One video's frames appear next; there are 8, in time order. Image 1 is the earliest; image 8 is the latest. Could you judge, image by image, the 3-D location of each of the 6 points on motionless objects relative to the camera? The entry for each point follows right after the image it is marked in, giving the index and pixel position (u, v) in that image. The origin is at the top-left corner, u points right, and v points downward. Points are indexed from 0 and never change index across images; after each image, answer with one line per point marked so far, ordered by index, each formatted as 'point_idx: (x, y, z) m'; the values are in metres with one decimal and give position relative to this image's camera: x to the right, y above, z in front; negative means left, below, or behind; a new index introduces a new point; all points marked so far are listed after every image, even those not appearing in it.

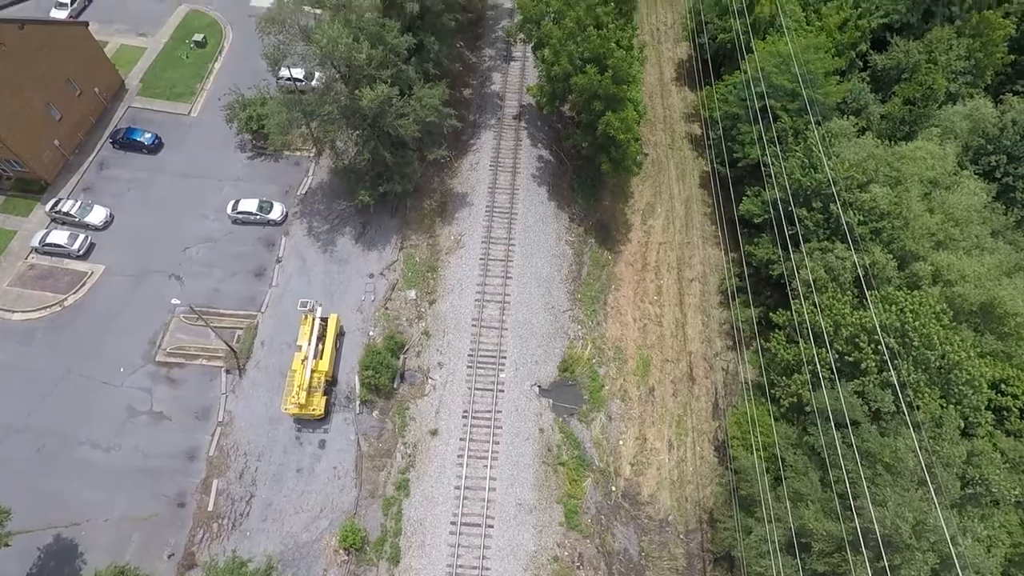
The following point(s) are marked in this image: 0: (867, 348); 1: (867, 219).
0: (+10.6, -1.9, +17.1) m
1: (+12.3, +2.4, +19.8) m
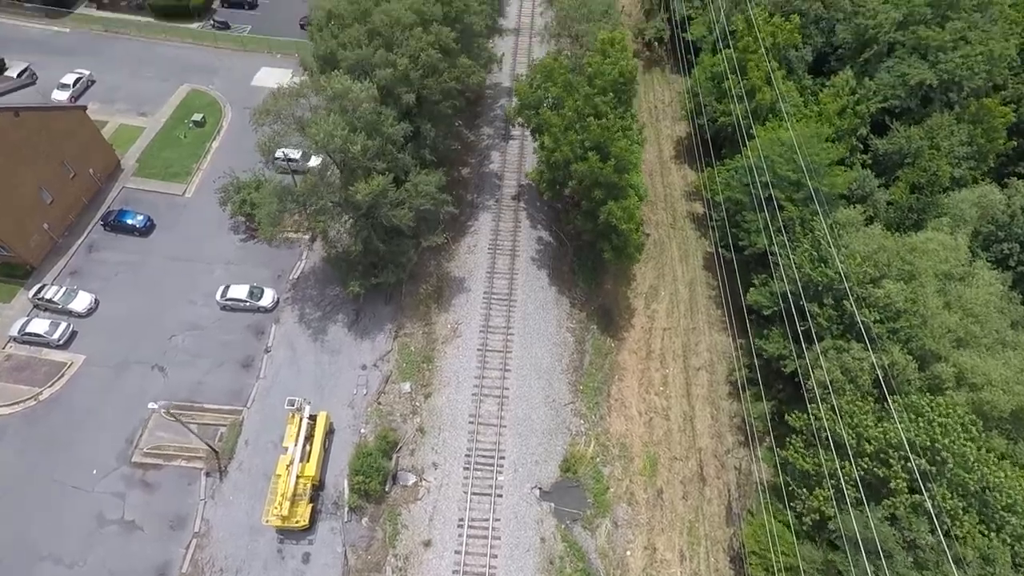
0: (+10.6, -4.9, +15.9) m
1: (+12.3, -0.9, +18.9) m
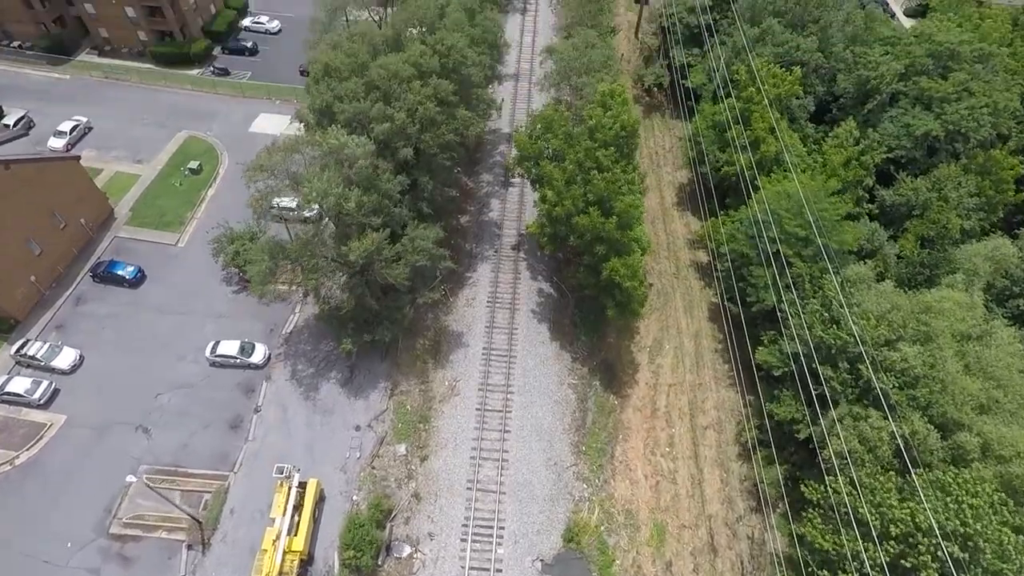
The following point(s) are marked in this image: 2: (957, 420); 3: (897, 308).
0: (+10.6, -6.8, +14.8) m
1: (+12.3, -2.9, +18.1) m
2: (+13.3, -3.9, +17.1) m
3: (+13.0, -0.7, +19.4) m
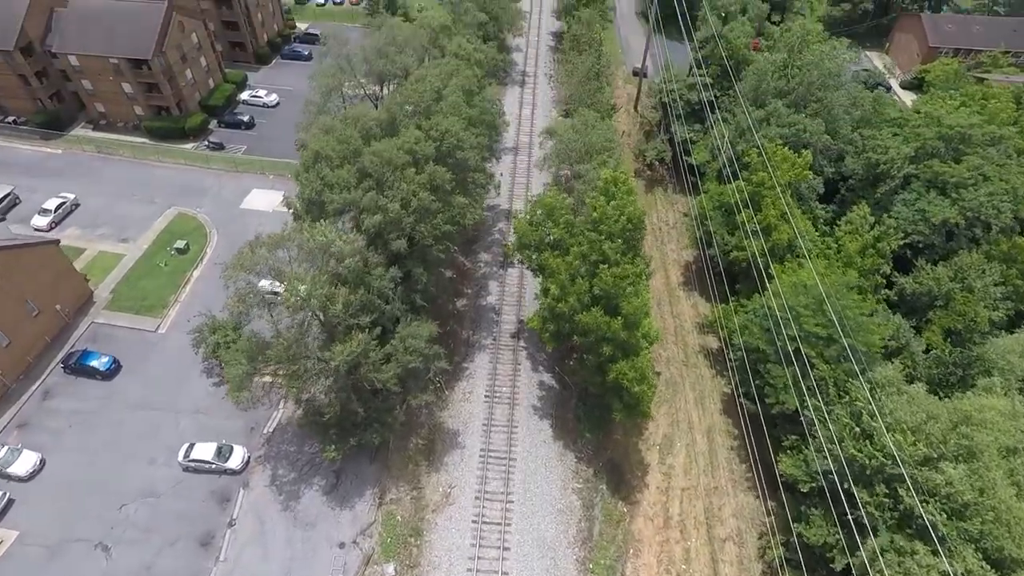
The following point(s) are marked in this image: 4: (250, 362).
0: (+10.6, -9.7, +12.5) m
1: (+12.3, -6.2, +16.2) m
2: (+13.3, -7.1, +15.1) m
3: (+13.0, -4.0, +17.6) m
4: (-9.0, -2.5, +19.7) m
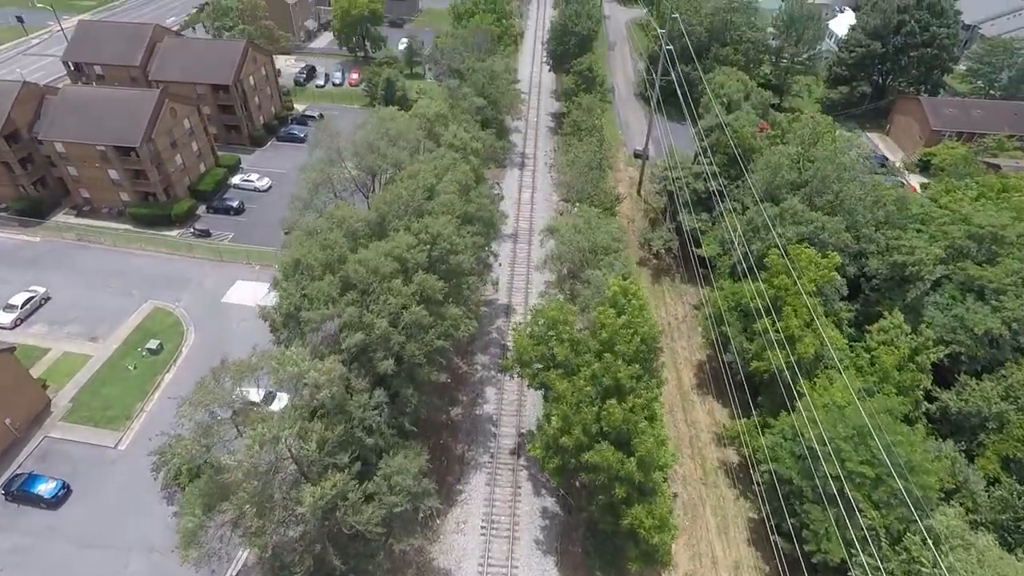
0: (+10.7, -12.9, +9.1) m
1: (+12.3, -9.8, +13.1) m
2: (+13.3, -10.5, +11.9) m
3: (+13.0, -7.8, +14.8) m
4: (-9.0, -6.5, +16.9) m
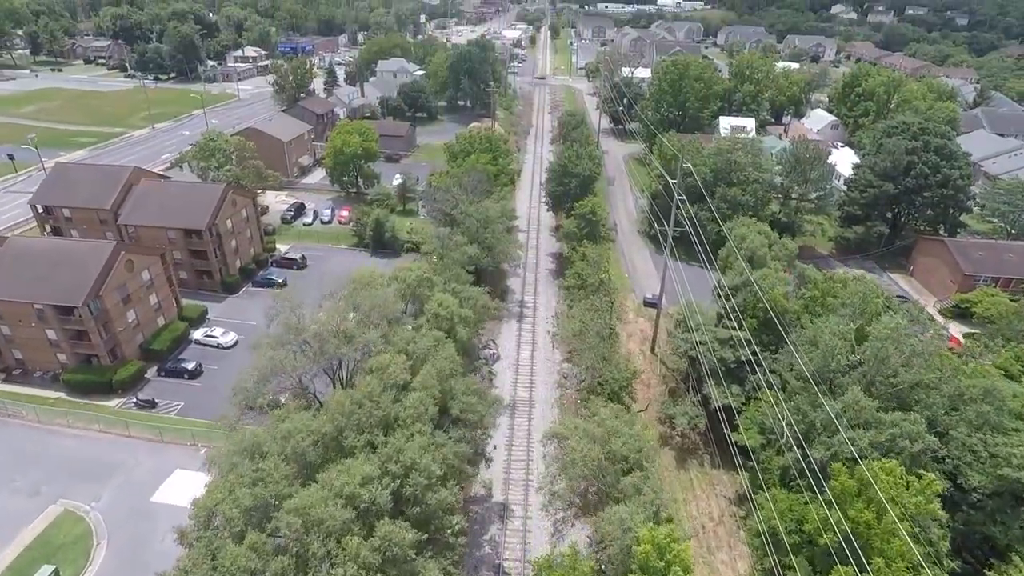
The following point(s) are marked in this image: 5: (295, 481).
0: (+10.7, -17.1, +1.2) m
1: (+12.2, -14.8, +5.7) m
2: (+13.3, -15.3, +4.4) m
3: (+13.0, -13.1, +7.7) m
4: (-9.1, -12.4, +10.0) m
5: (-6.2, -5.2, +16.0) m
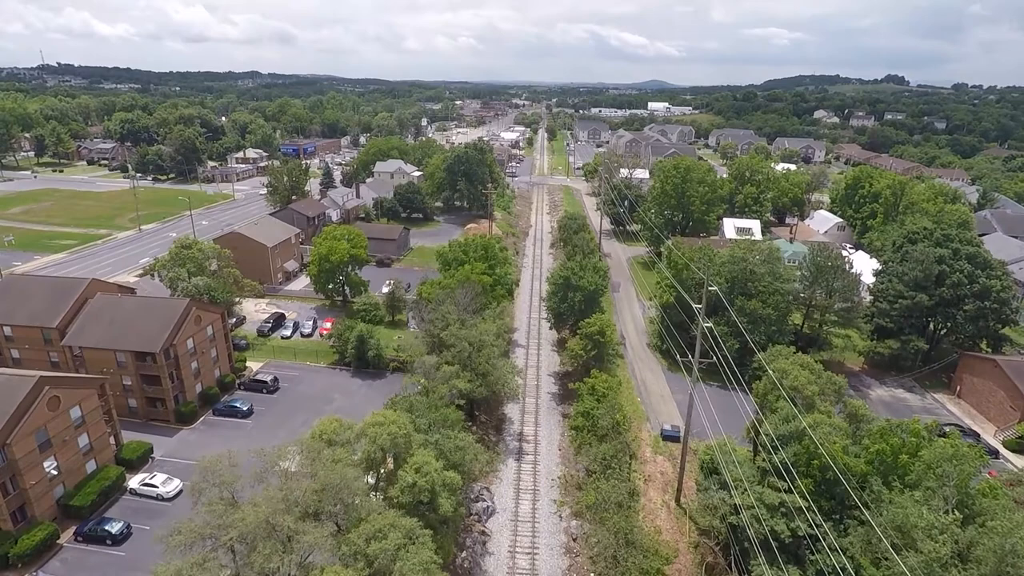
0: (+10.7, -18.8, -6.6) m
1: (+12.2, -17.2, -1.8) m
2: (+13.3, -17.5, -3.1) m
3: (+13.0, -15.9, +0.5) m
4: (-9.1, -15.5, +2.8) m
5: (-6.3, -9.3, +9.9) m
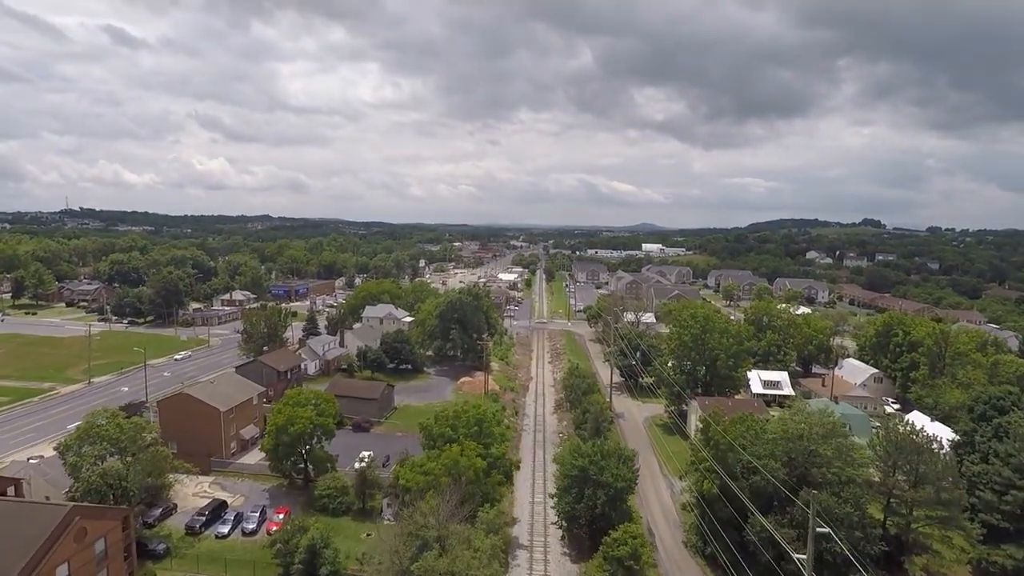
0: (+11.0, -17.7, -19.6) m
1: (+12.5, -17.3, -14.5) m
2: (+13.6, -17.3, -15.9) m
3: (+13.2, -16.6, -12.0) m
4: (-8.8, -16.7, -9.8) m
5: (-6.1, -12.4, -1.4) m
